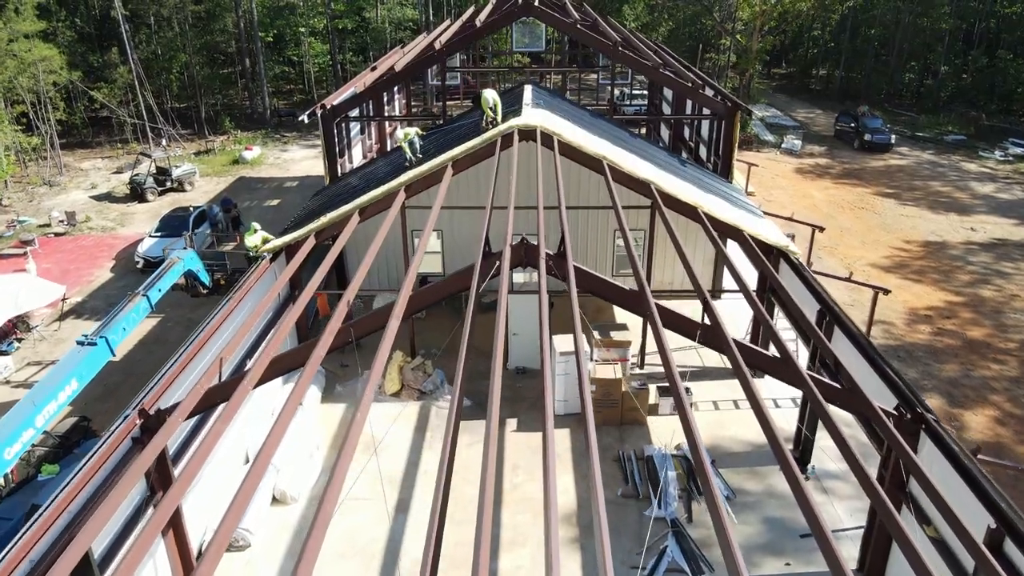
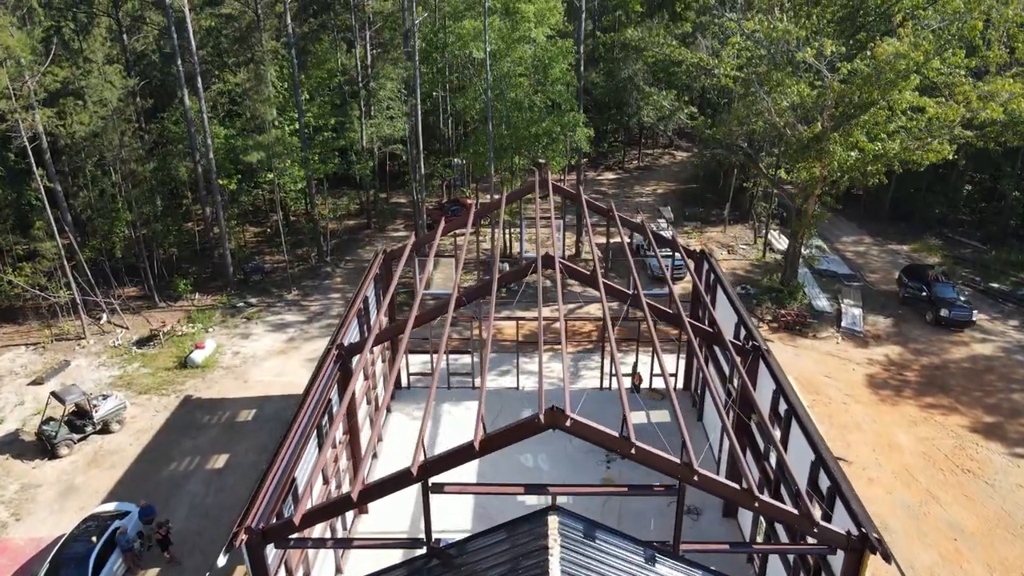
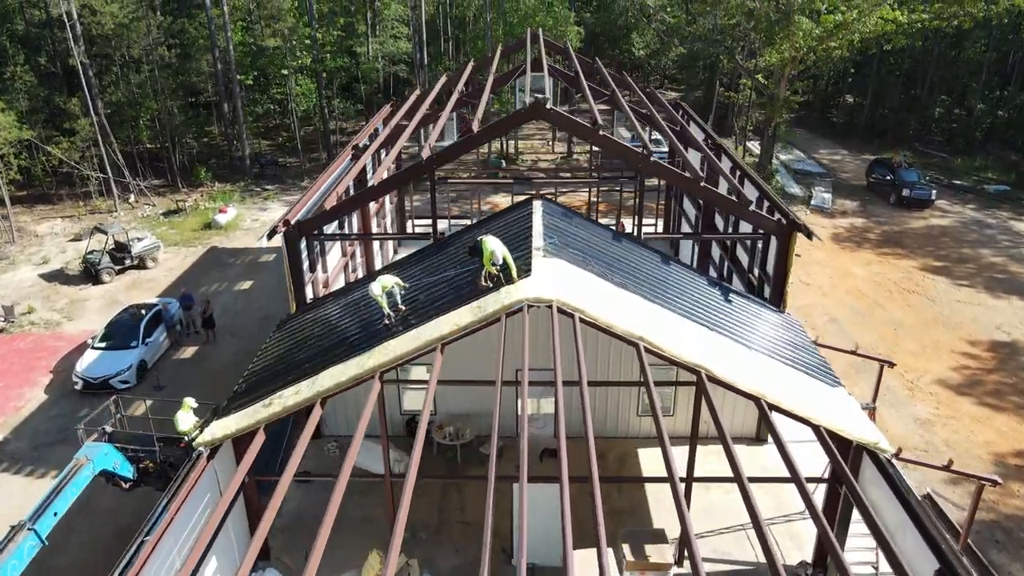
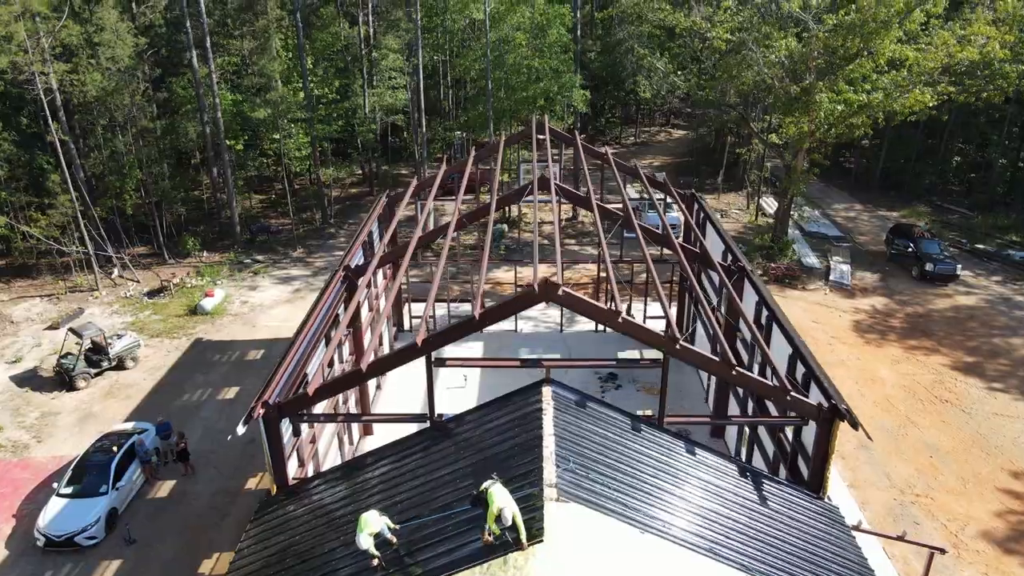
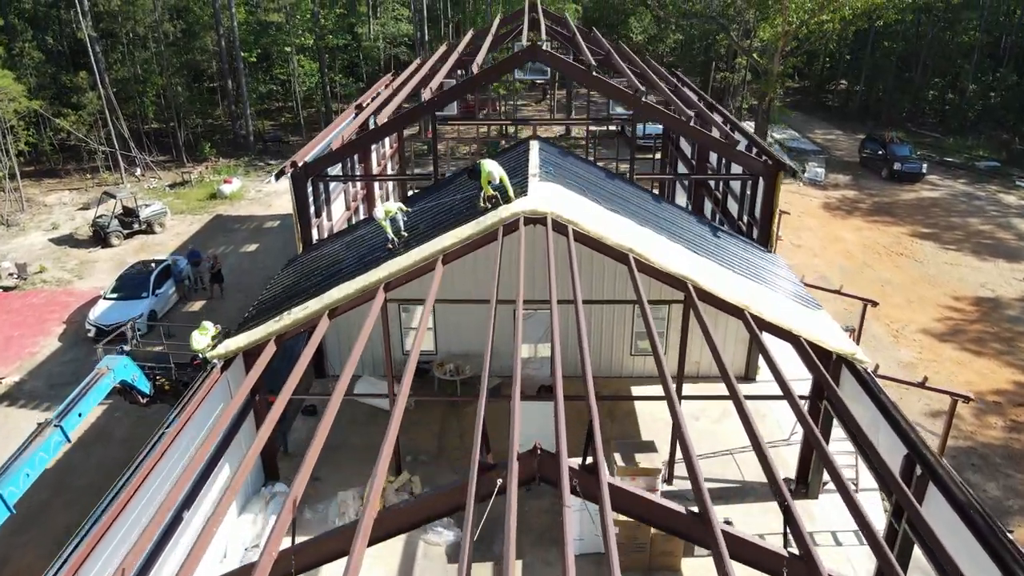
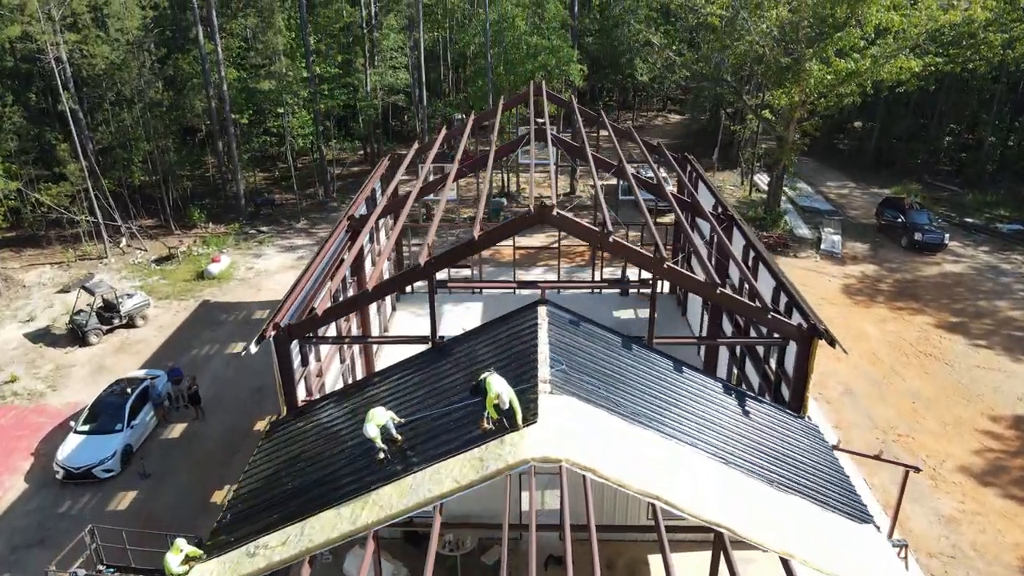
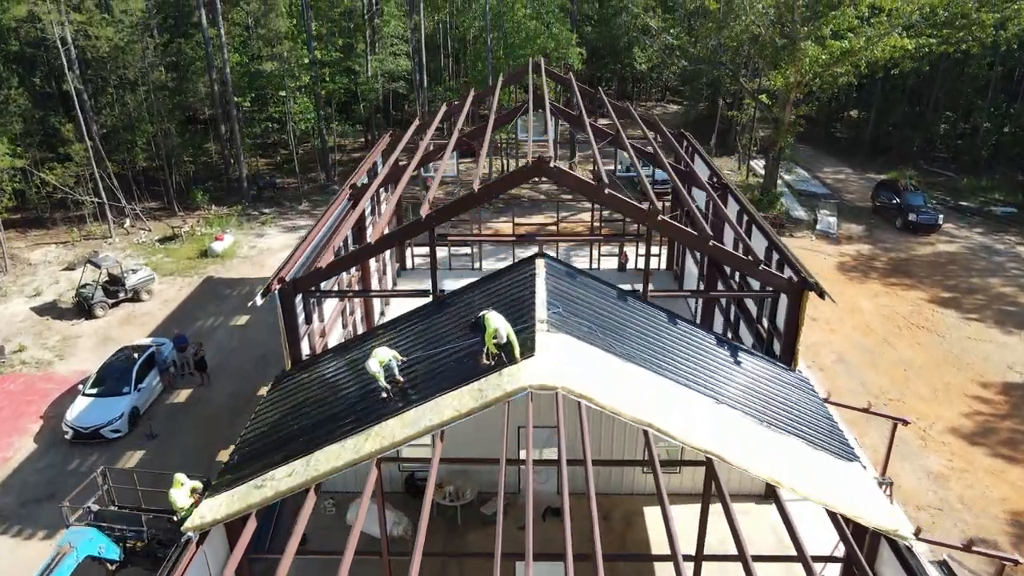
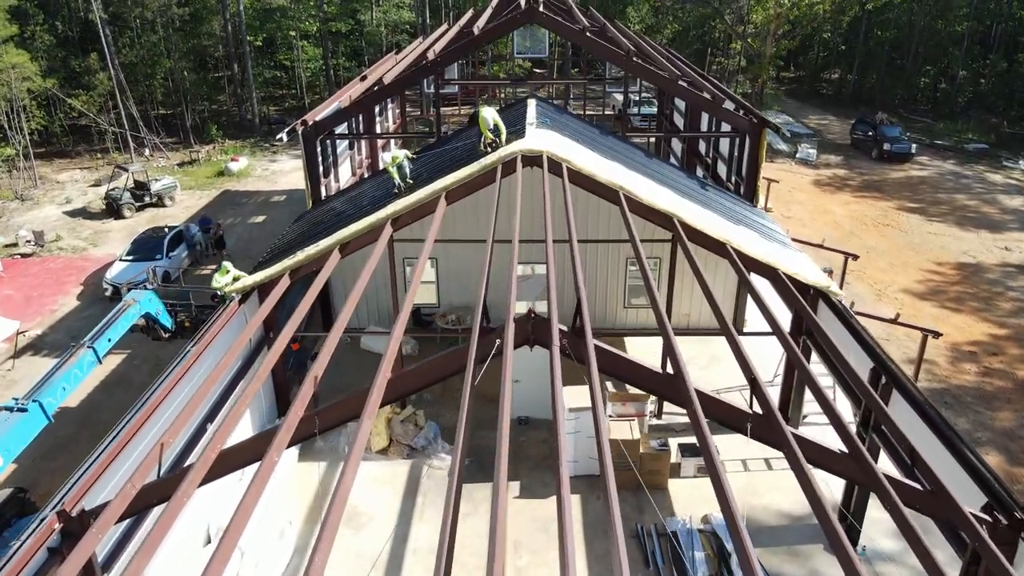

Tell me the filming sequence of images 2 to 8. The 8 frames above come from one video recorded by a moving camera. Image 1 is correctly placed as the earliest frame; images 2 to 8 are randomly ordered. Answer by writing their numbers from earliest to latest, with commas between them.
8, 5, 3, 7, 6, 4, 2
